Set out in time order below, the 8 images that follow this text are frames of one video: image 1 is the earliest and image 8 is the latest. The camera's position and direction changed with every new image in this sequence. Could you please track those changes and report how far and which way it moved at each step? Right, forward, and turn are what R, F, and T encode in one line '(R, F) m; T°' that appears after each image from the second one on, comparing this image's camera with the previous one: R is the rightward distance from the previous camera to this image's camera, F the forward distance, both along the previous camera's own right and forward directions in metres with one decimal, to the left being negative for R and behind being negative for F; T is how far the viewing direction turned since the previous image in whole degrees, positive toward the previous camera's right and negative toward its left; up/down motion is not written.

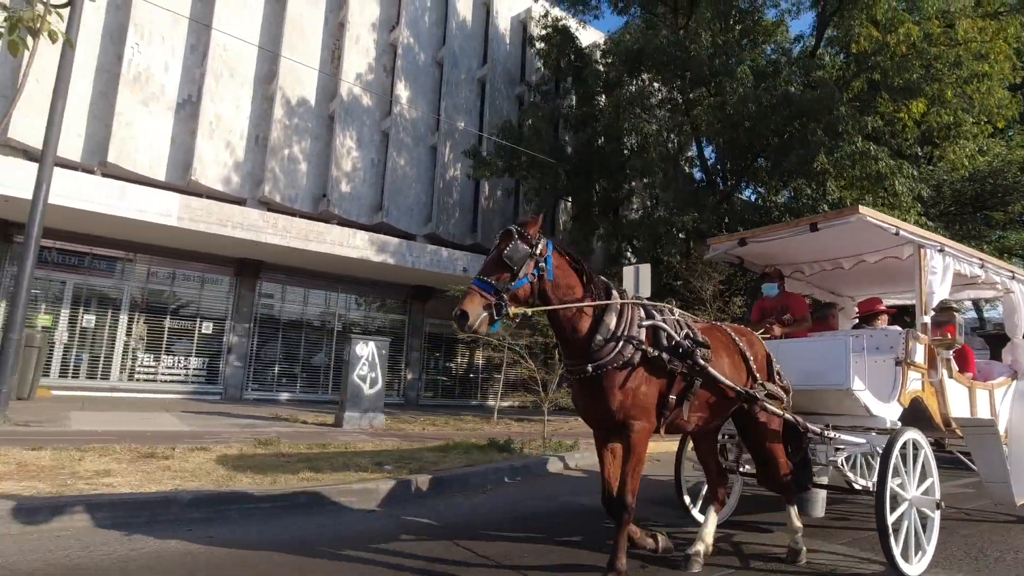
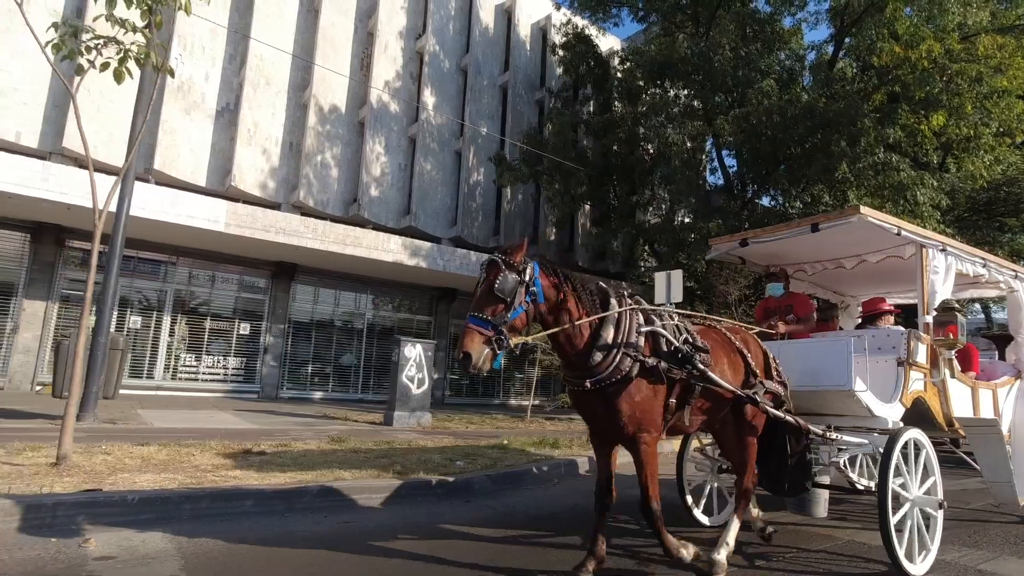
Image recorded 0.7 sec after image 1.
(-0.8, -0.5) m; 0°
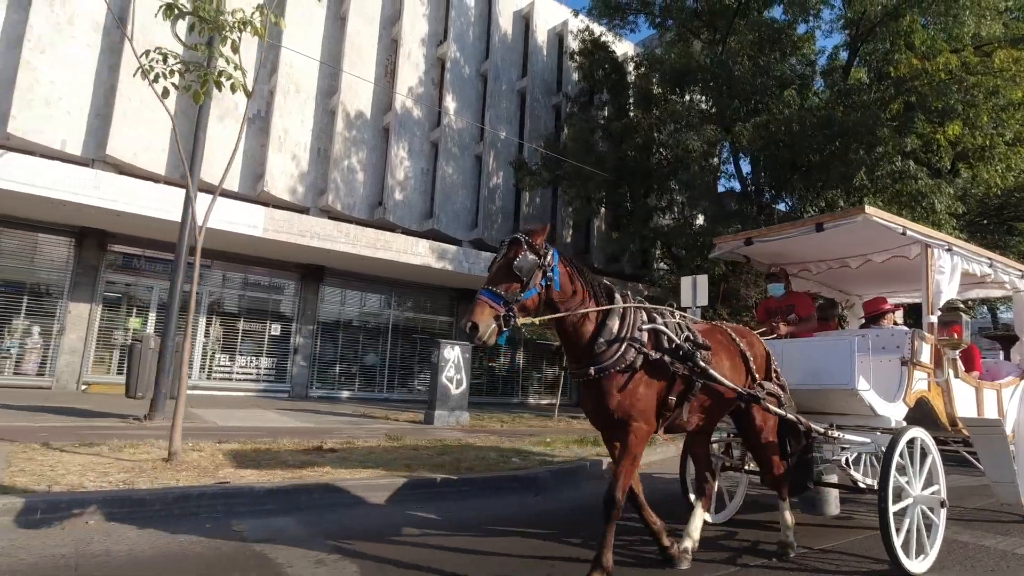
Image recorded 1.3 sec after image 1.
(-0.7, -0.5) m; 0°
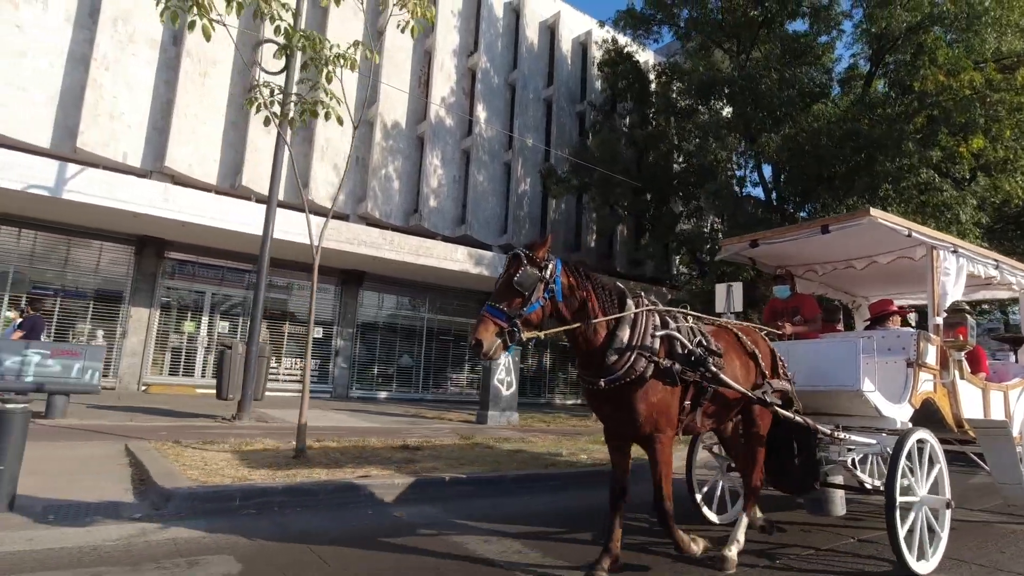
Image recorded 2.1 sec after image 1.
(-1.0, -0.6) m; 0°
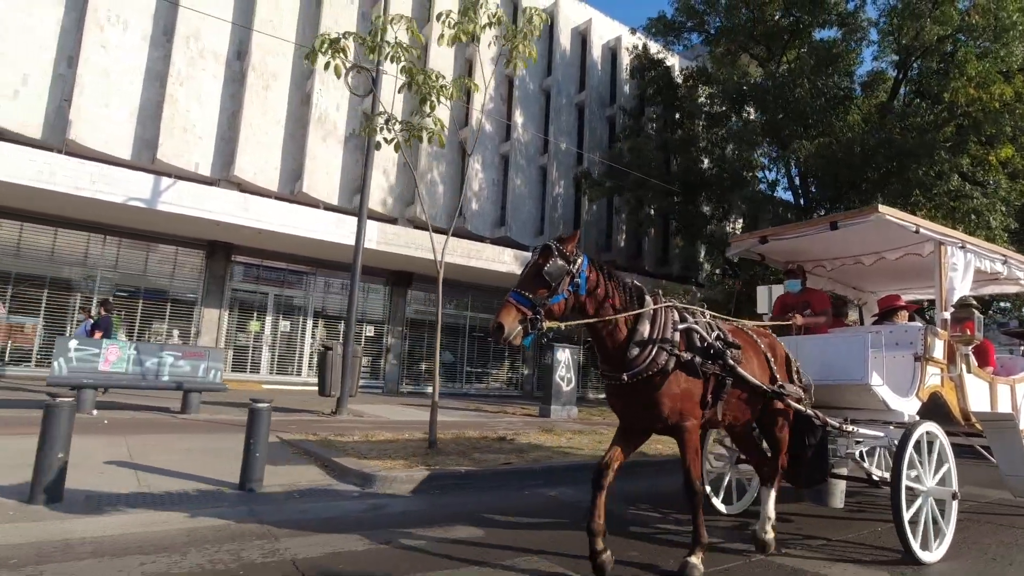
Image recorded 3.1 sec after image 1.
(-1.3, -0.9) m; 0°
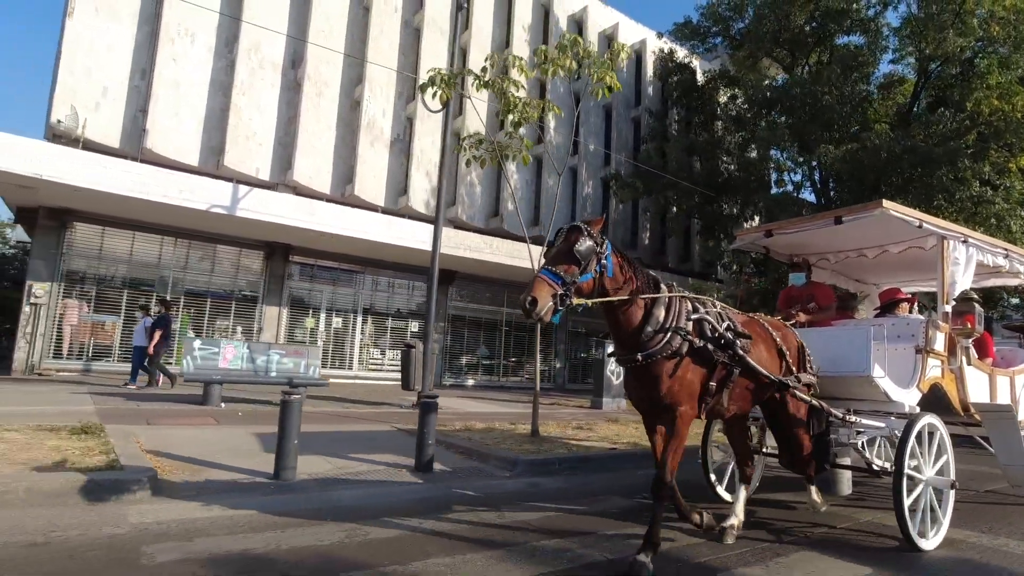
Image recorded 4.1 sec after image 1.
(-1.4, -0.9) m; 0°
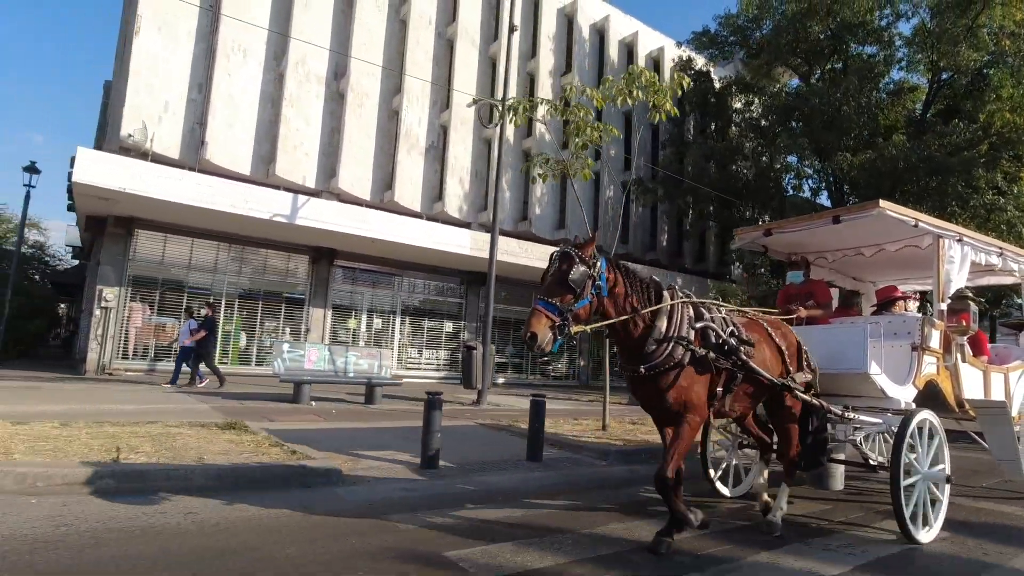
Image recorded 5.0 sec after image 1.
(-1.3, -0.8) m; 0°
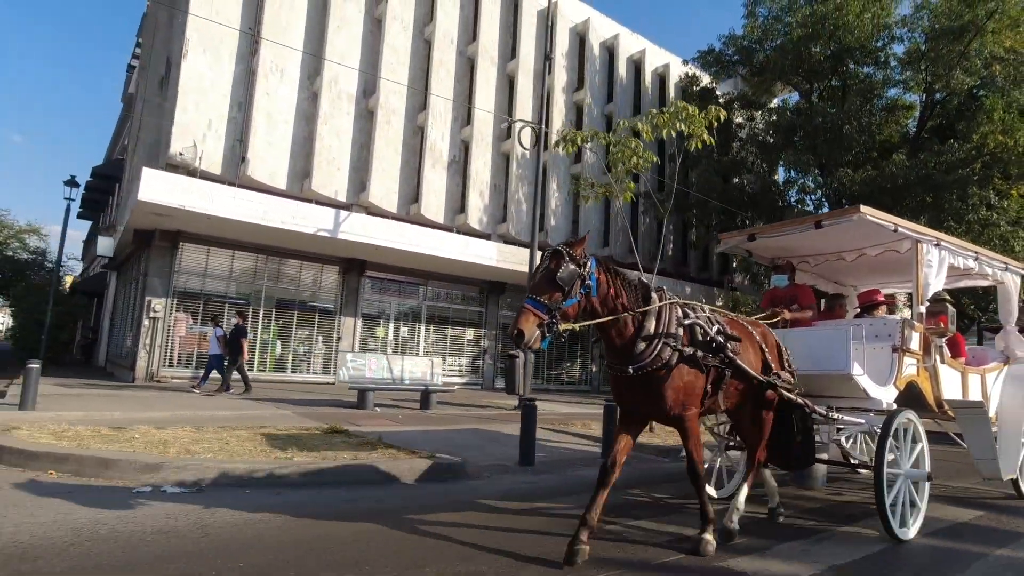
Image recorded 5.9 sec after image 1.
(-1.3, -0.8) m; +1°
